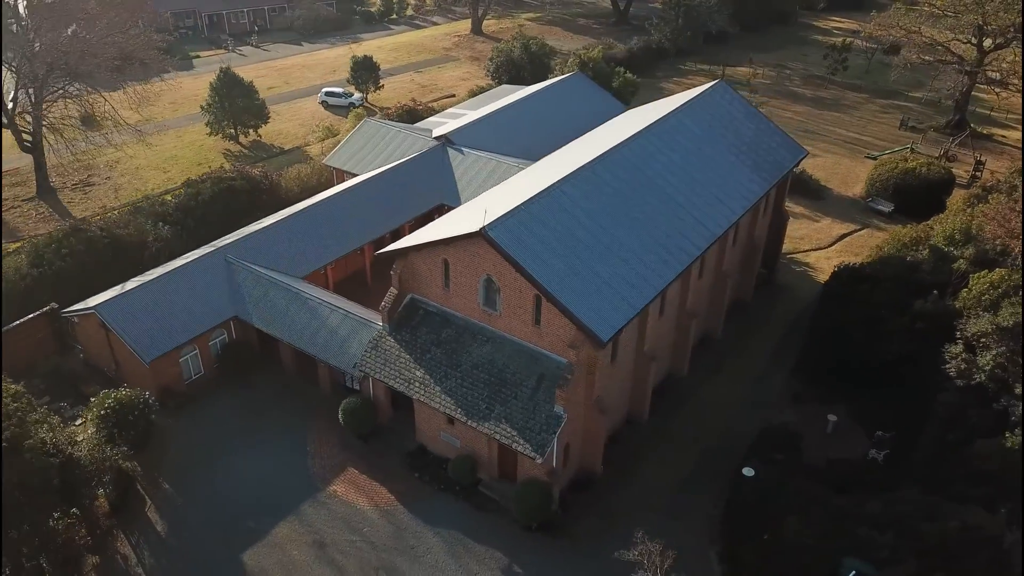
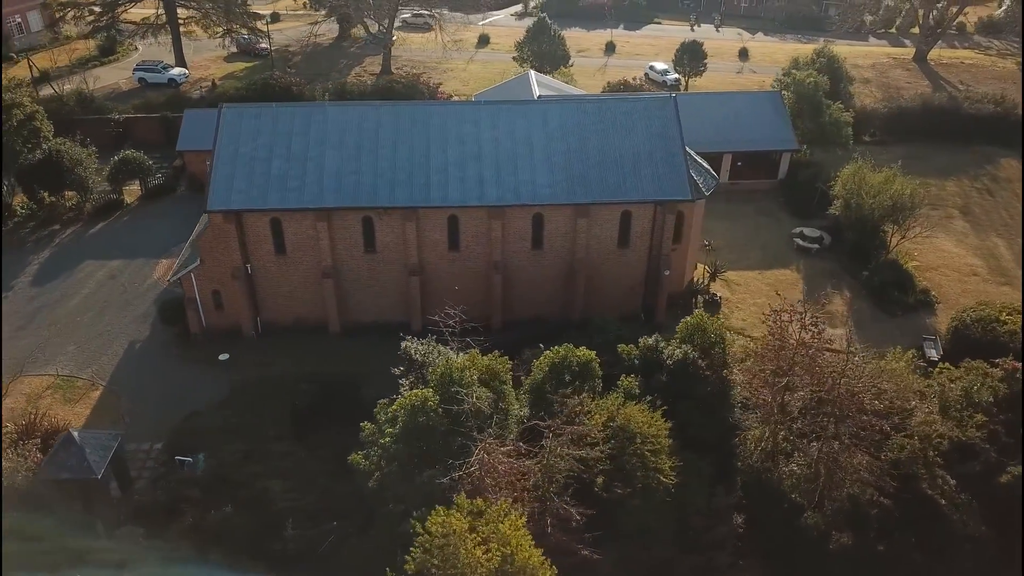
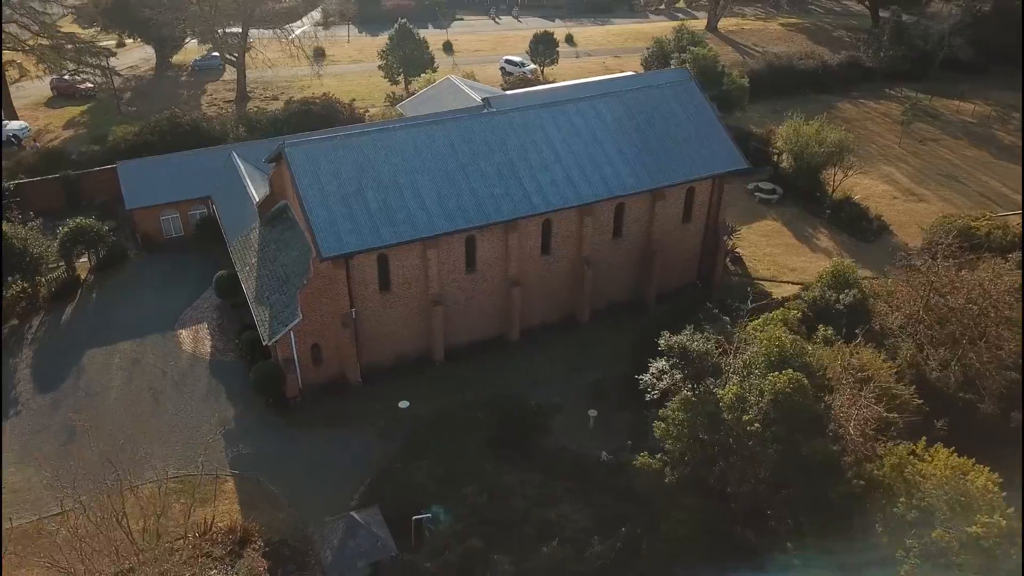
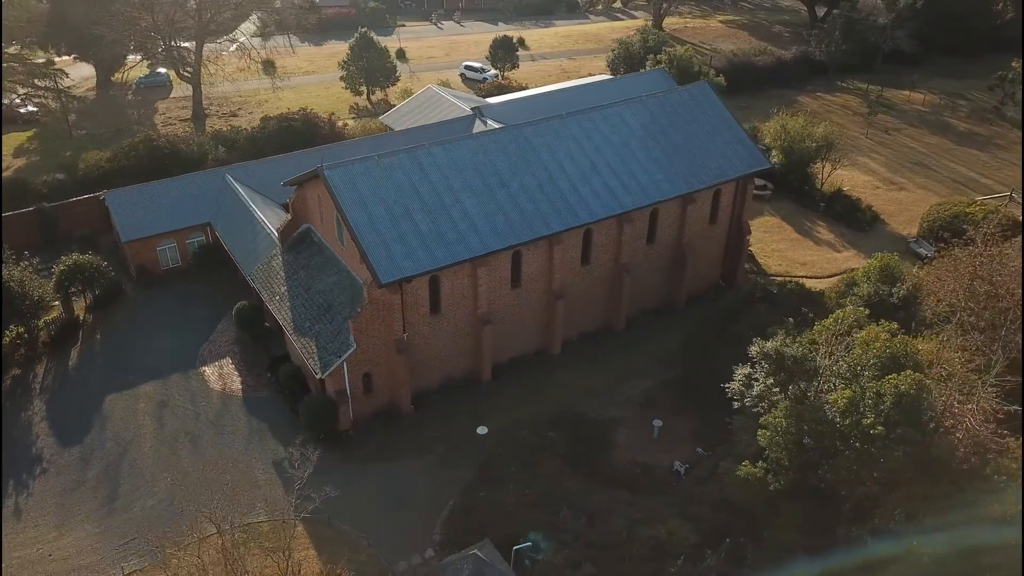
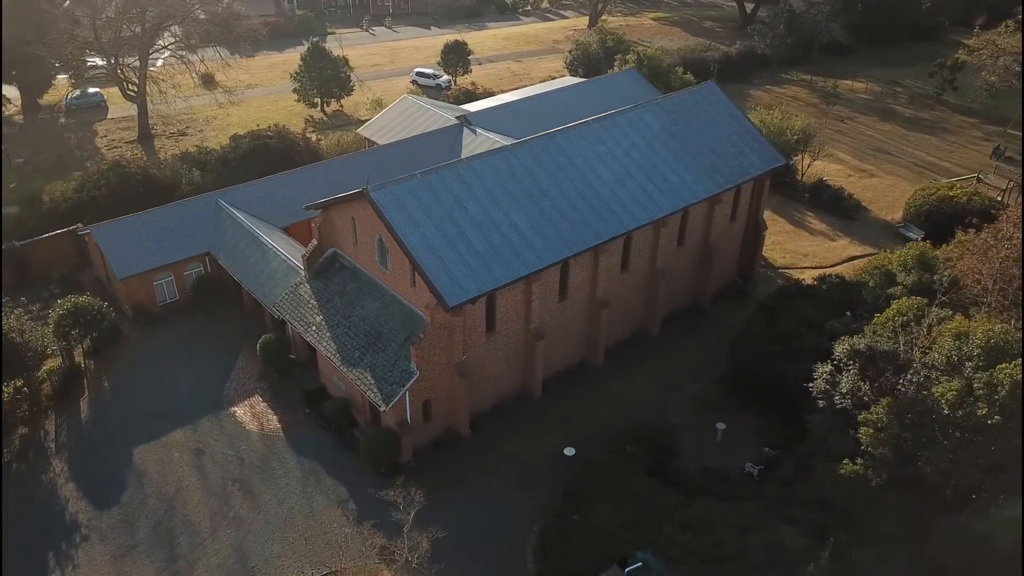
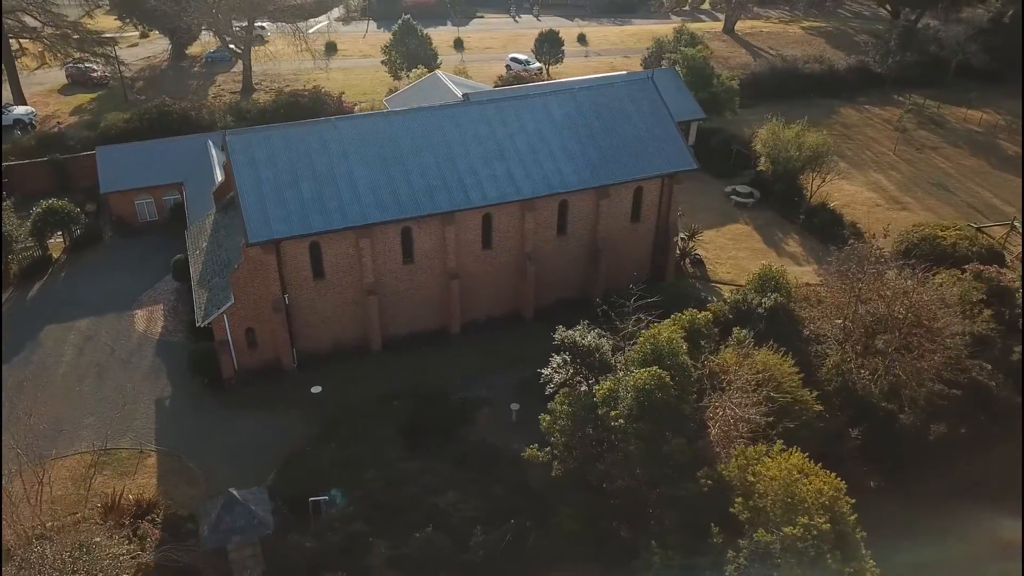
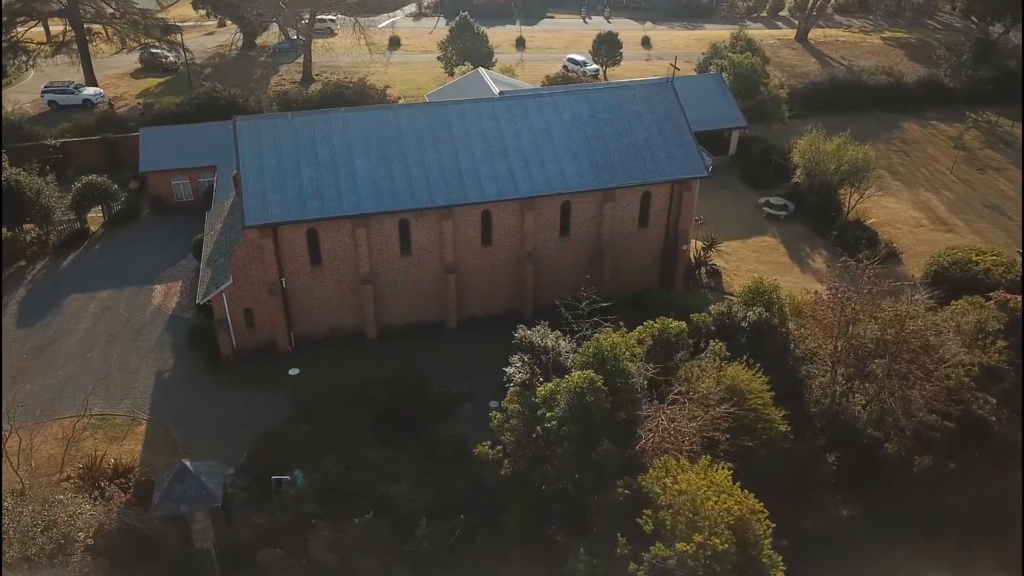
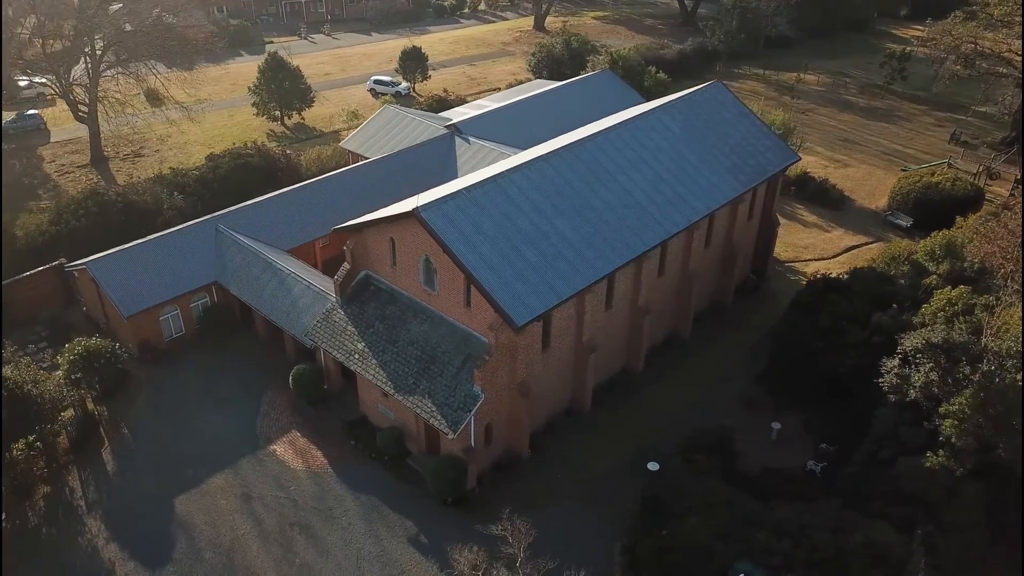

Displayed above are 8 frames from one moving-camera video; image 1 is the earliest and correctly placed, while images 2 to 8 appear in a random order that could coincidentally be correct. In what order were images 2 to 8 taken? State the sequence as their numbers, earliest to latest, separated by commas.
8, 5, 4, 3, 6, 7, 2
